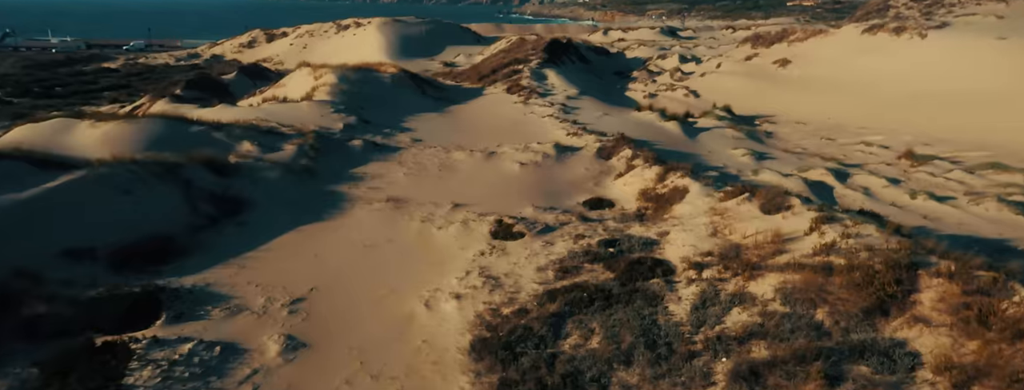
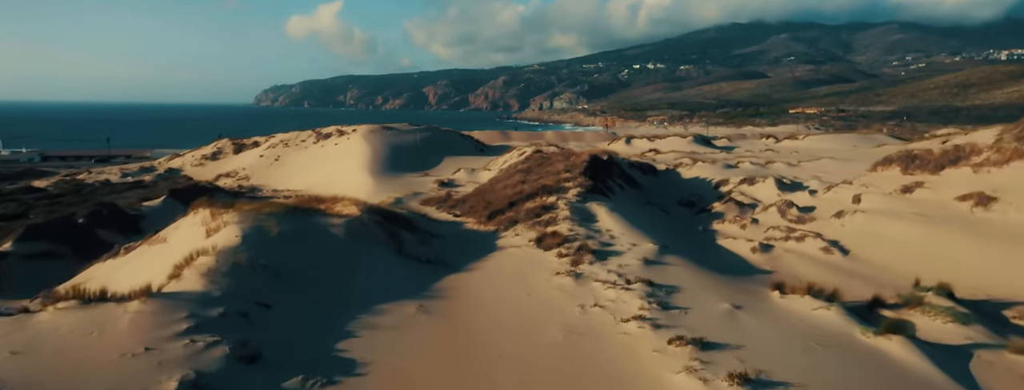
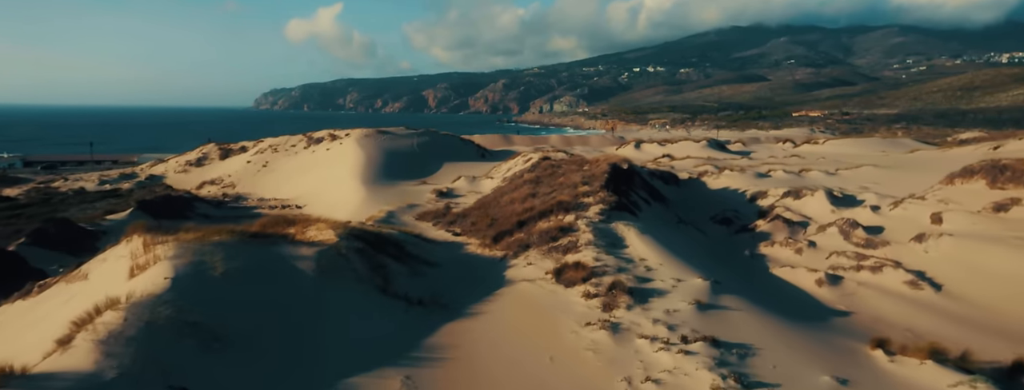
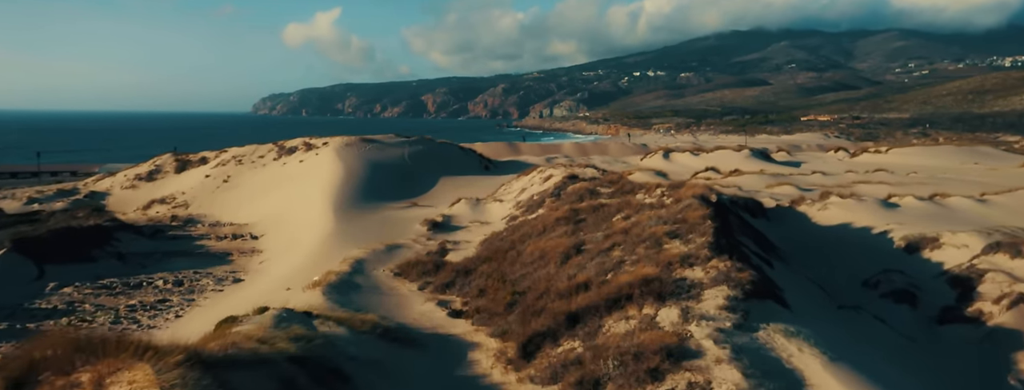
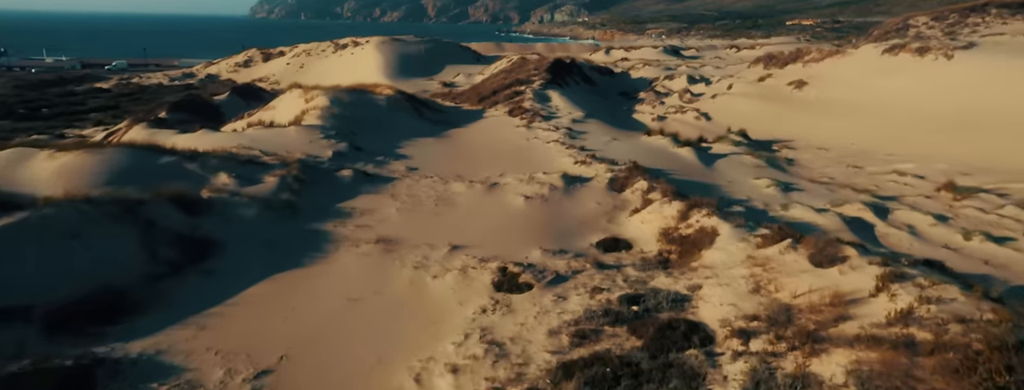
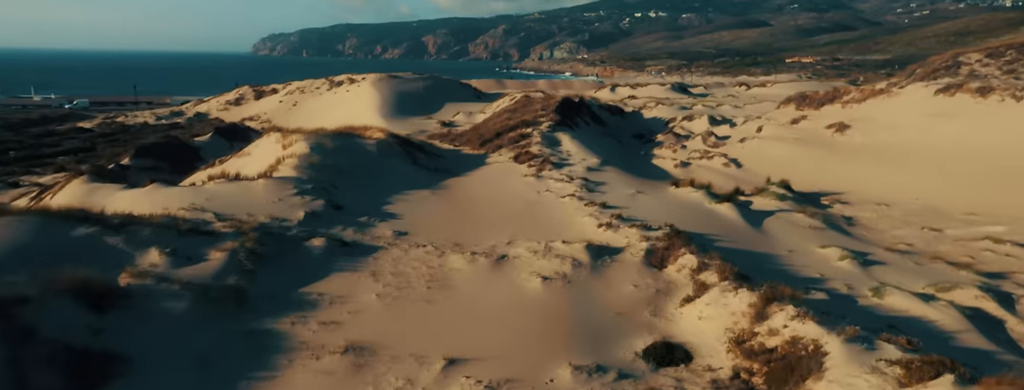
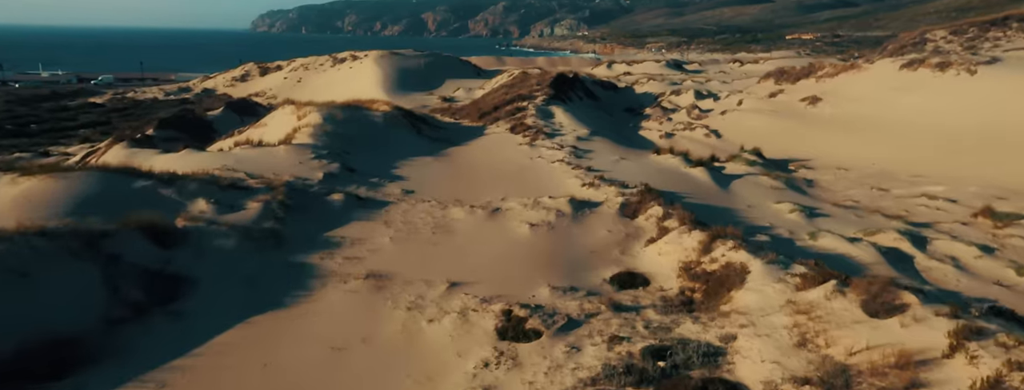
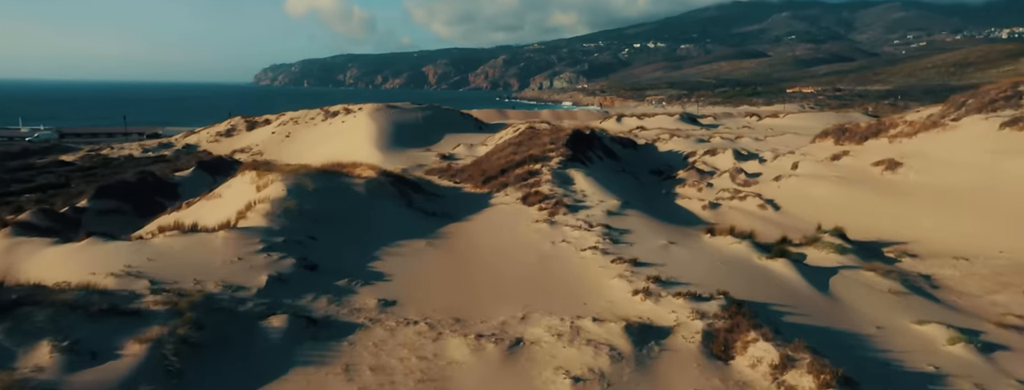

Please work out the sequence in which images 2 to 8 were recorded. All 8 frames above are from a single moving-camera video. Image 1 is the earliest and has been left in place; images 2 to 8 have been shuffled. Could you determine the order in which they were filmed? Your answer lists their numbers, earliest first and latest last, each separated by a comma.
5, 7, 6, 8, 2, 3, 4
